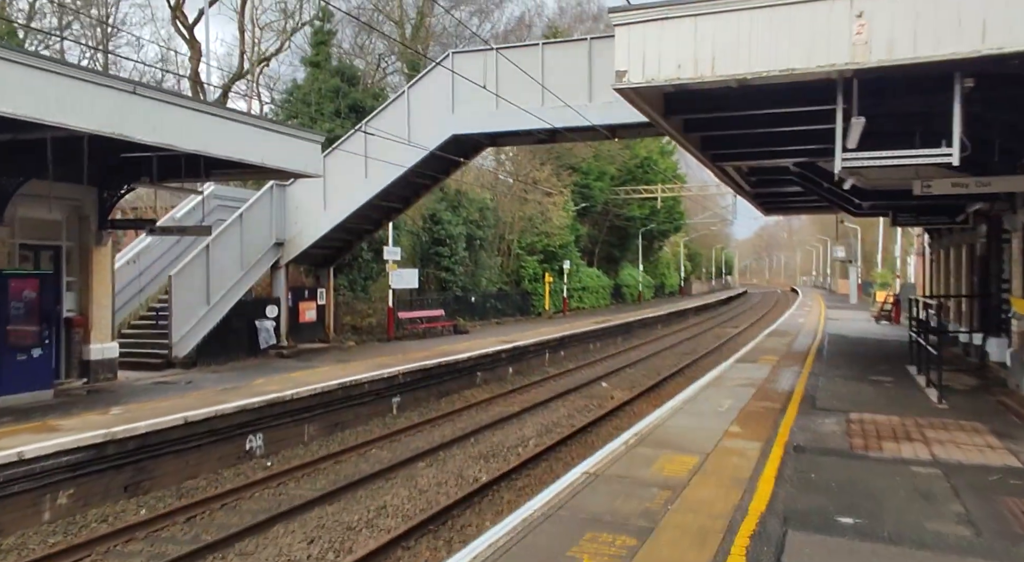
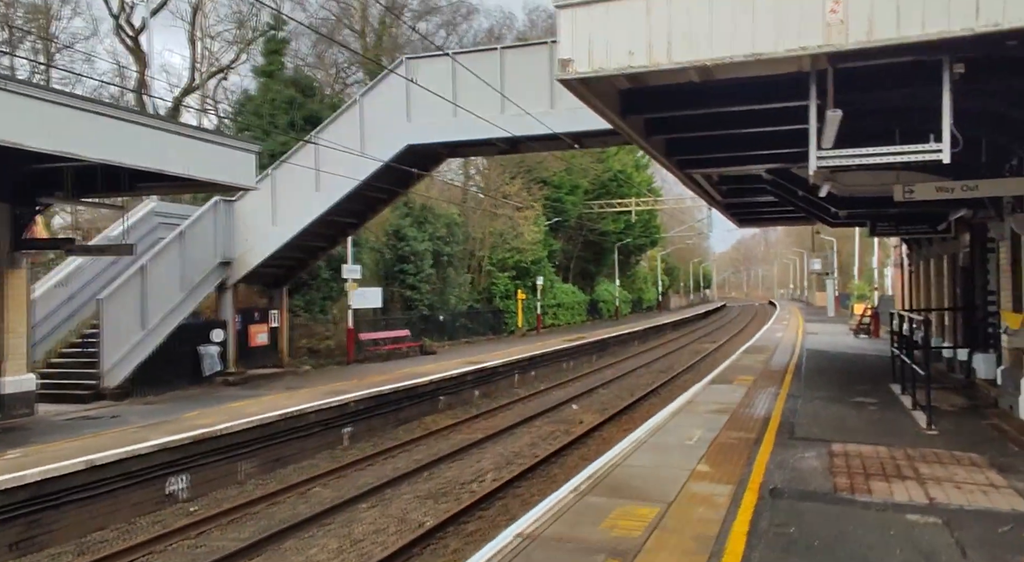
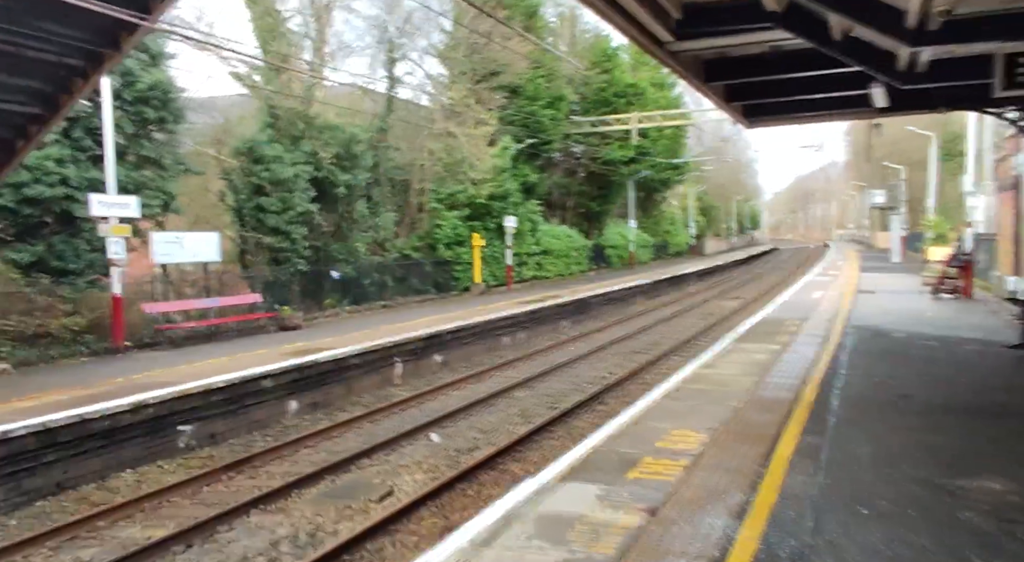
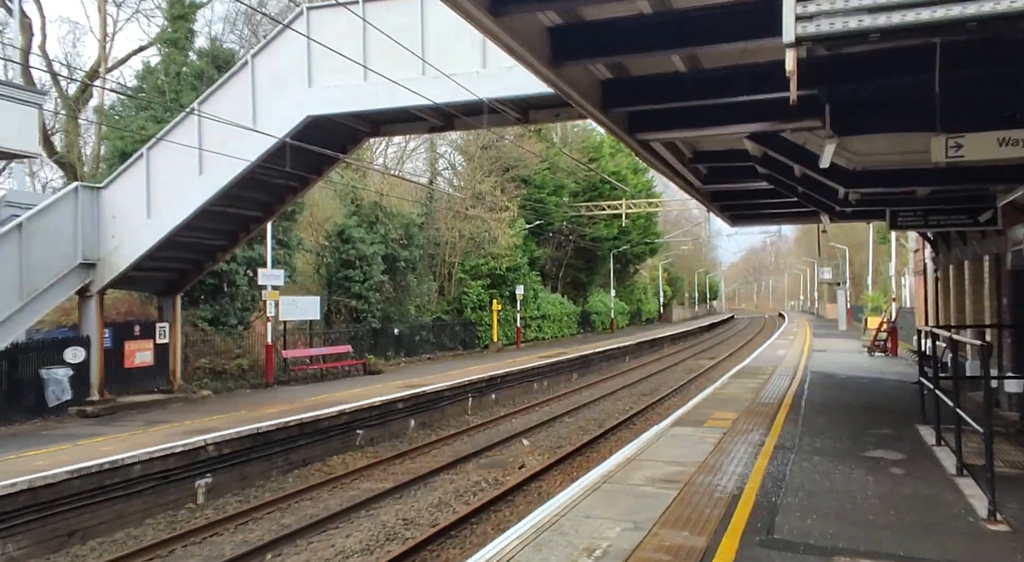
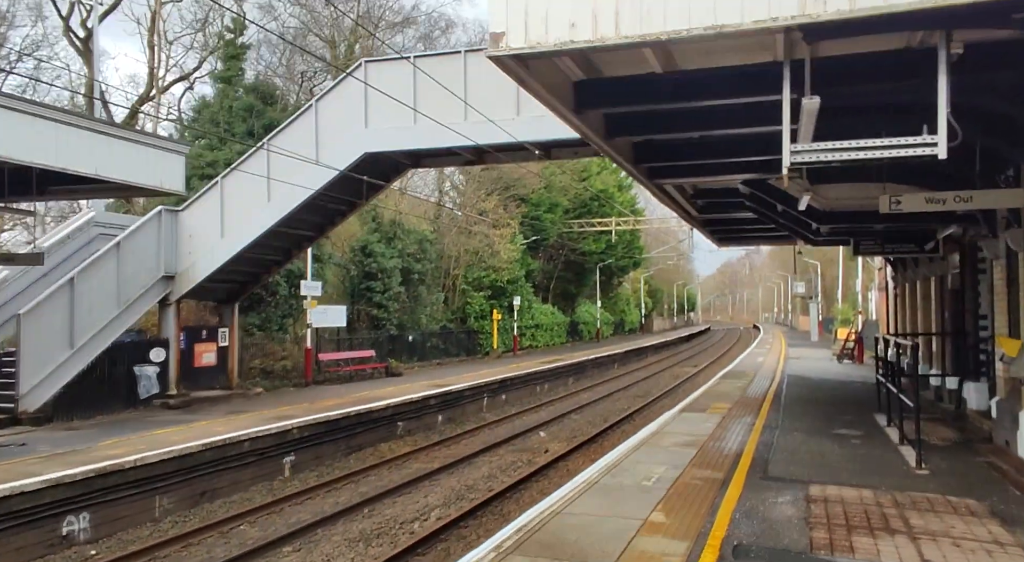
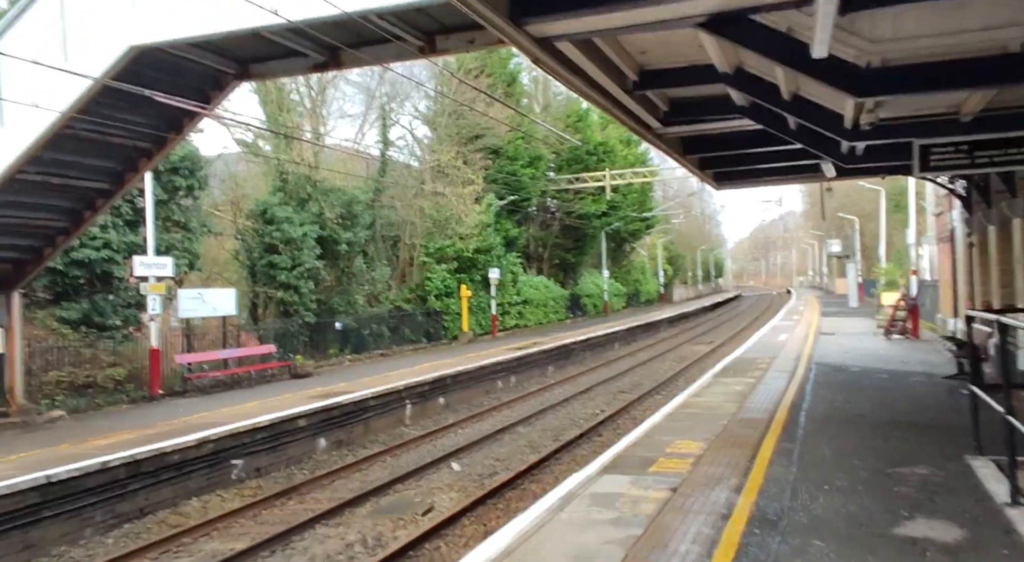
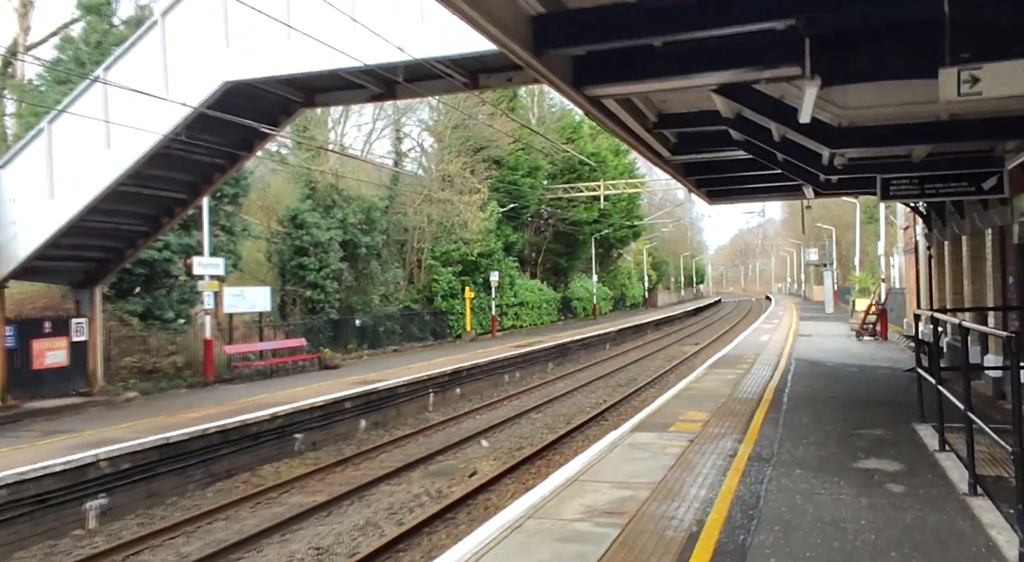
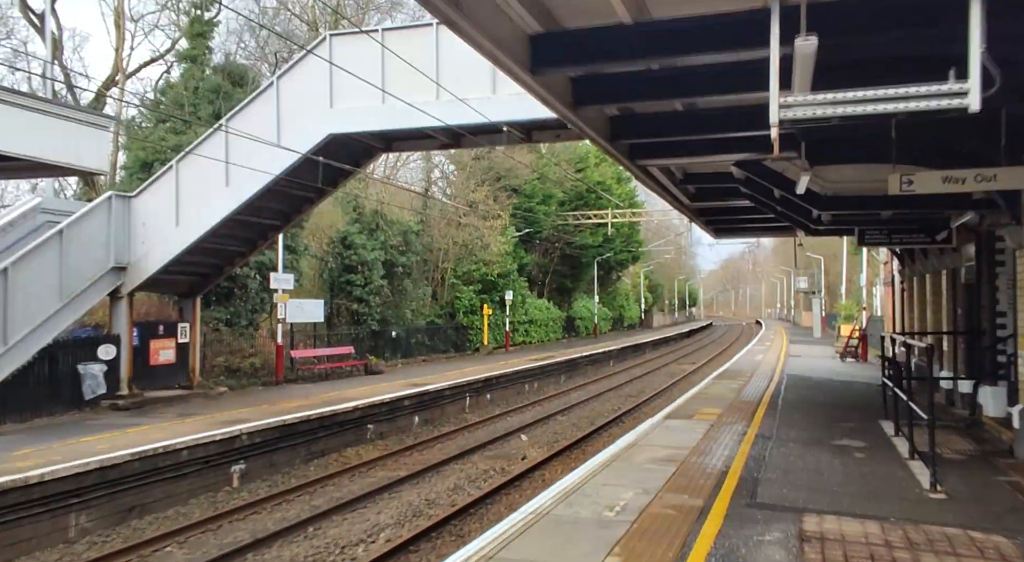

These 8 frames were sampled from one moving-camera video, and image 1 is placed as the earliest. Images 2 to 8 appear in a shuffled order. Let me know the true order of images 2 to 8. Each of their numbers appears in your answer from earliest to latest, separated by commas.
2, 5, 8, 4, 7, 6, 3
